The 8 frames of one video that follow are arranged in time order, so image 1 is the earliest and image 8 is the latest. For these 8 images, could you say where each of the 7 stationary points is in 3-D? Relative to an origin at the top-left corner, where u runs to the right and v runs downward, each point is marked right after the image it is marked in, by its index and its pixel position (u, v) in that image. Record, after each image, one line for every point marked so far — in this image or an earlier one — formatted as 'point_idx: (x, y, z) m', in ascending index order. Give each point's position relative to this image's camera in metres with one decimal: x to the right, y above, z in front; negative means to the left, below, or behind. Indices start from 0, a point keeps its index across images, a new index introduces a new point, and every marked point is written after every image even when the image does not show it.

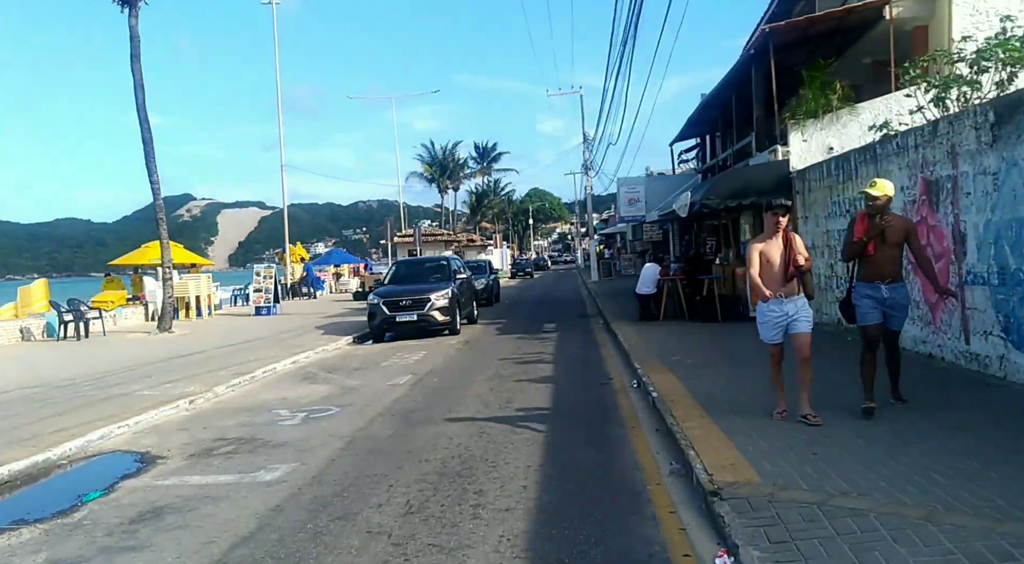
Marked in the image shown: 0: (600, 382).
0: (+1.1, -1.2, +10.3) m
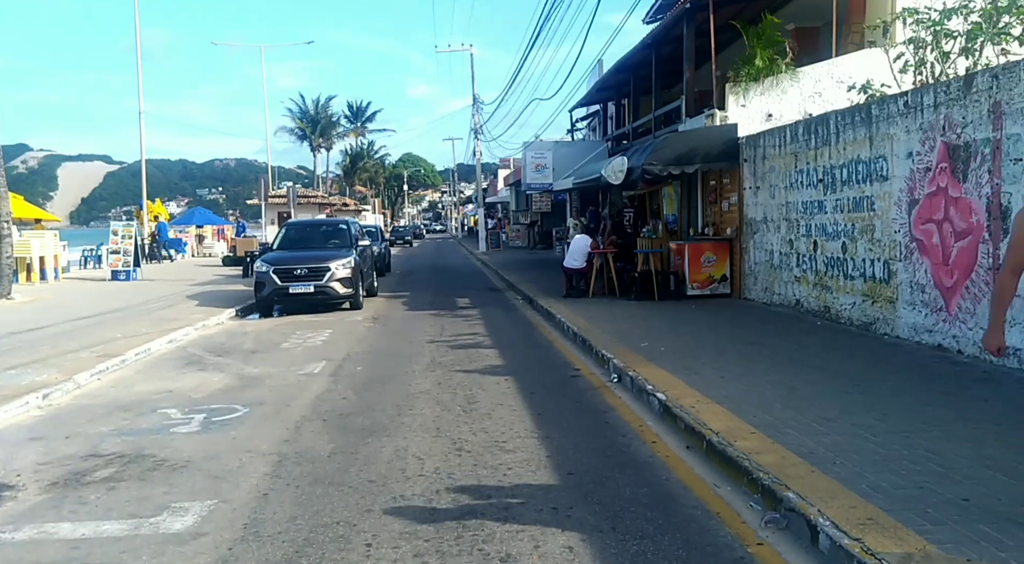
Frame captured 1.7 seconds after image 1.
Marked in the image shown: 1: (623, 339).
0: (+0.5, -0.9, +8.7) m
1: (+1.3, -0.7, +10.0) m
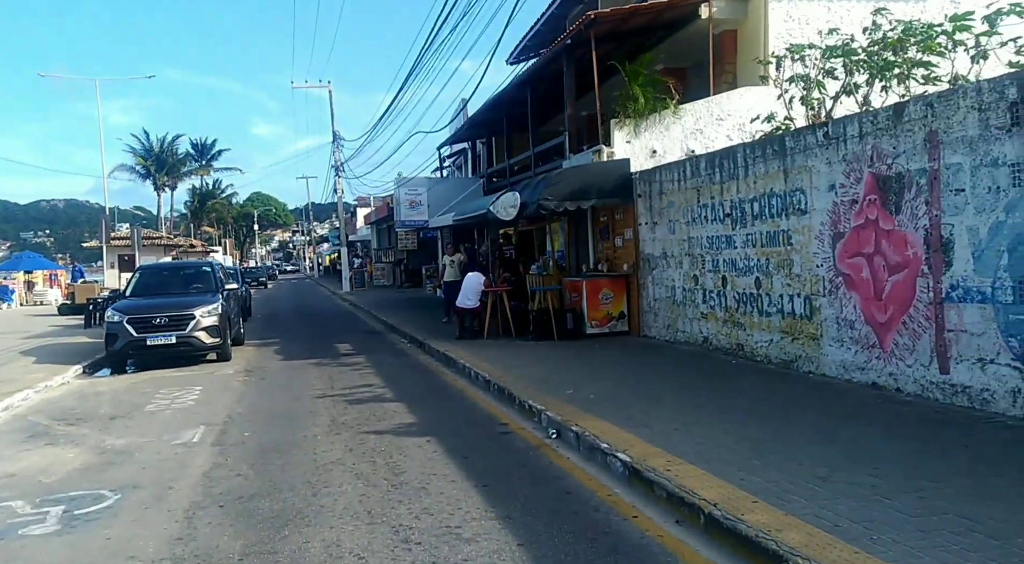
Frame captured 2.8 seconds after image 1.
0: (-0.2, -1.3, +7.7) m
1: (+0.3, -1.1, +9.2) m
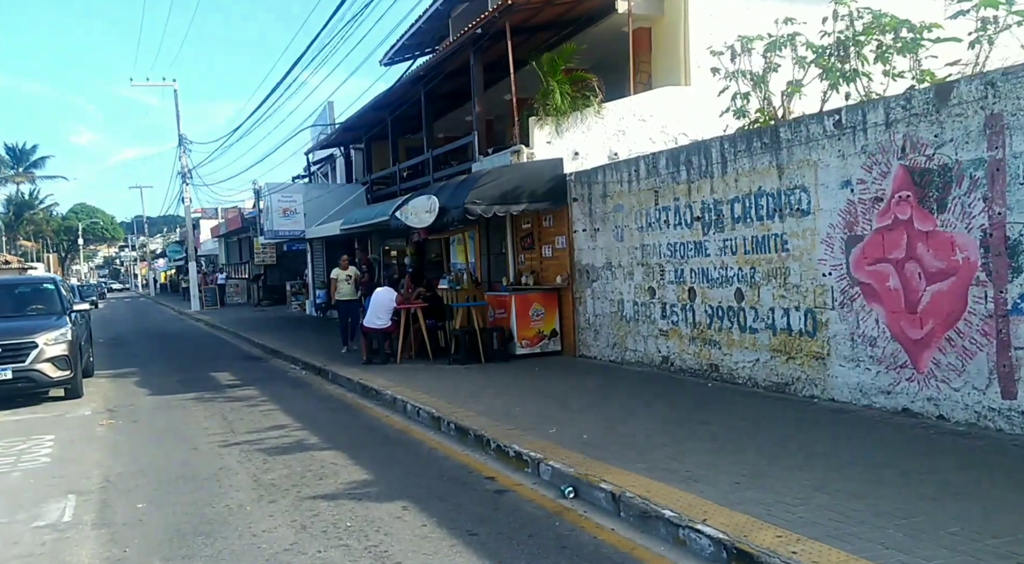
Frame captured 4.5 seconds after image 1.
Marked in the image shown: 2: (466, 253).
0: (-0.2, -1.4, +6.0) m
1: (0.0, -1.2, +7.5) m
2: (-0.9, +0.5, +16.1) m
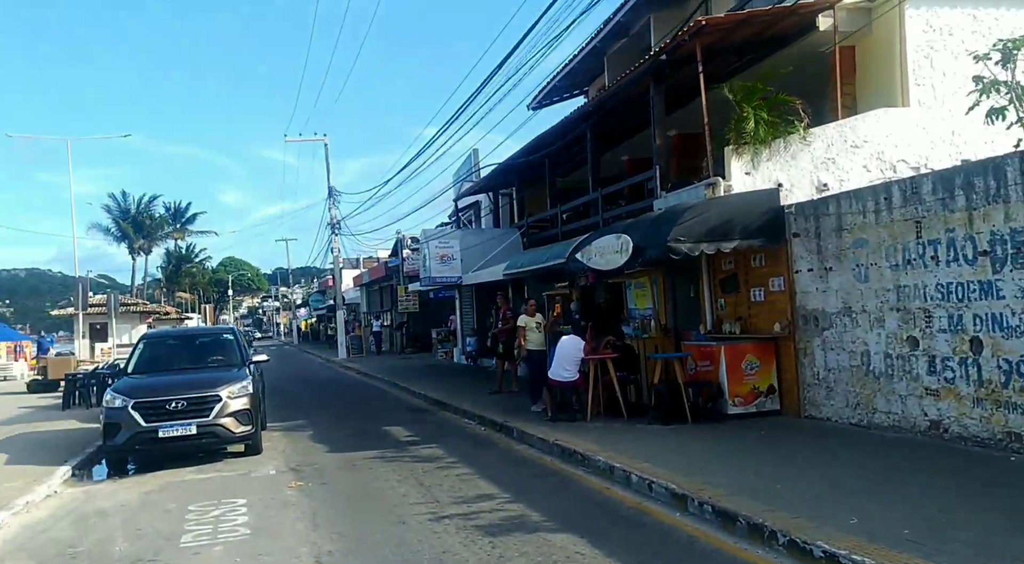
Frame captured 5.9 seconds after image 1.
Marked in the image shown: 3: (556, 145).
0: (+1.5, -1.7, +4.6) m
1: (+2.0, -1.6, +6.0) m
2: (+2.3, -0.3, +14.7) m
3: (+1.1, +3.1, +19.9) m
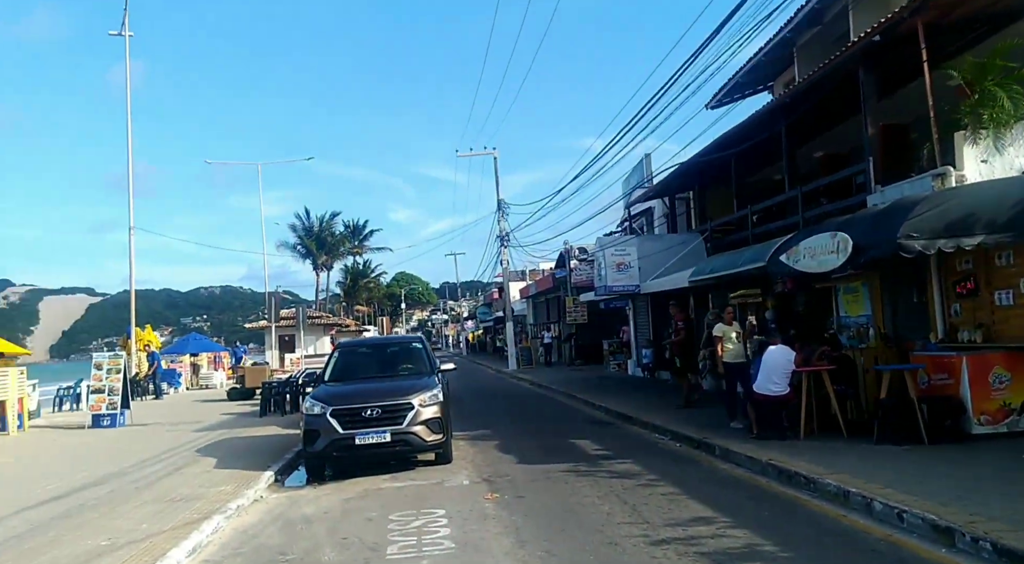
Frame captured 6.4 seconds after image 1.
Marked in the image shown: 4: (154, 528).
0: (+2.7, -1.6, +3.6) m
1: (+3.5, -1.6, +4.9) m
2: (+5.4, -0.3, +13.4) m
3: (+5.2, +3.0, +18.7) m
4: (-4.5, -3.1, +10.8) m
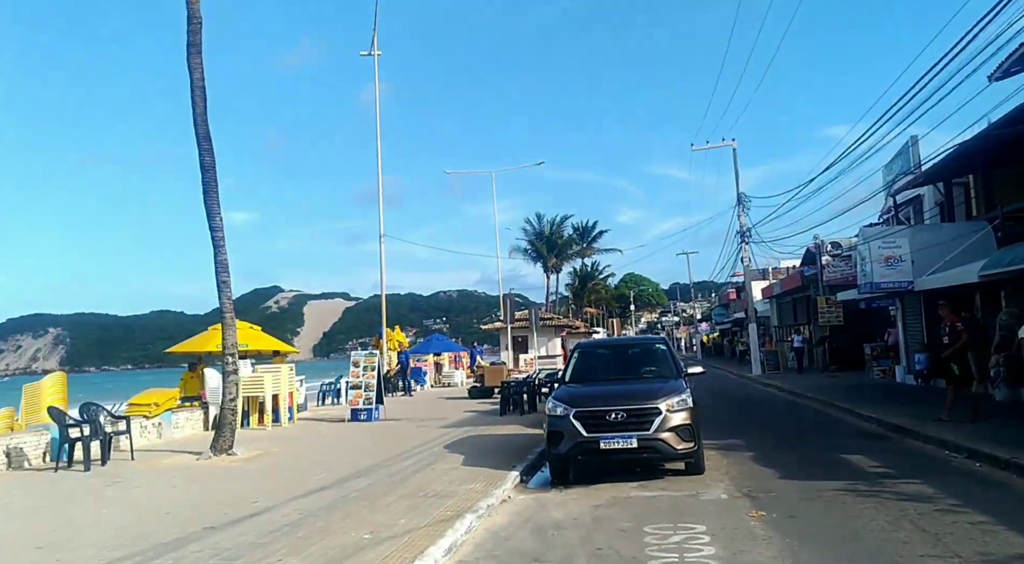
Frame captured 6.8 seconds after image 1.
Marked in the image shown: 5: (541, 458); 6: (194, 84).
0: (+3.8, -1.5, +2.0) m
1: (+4.8, -1.4, +3.2) m
2: (+8.9, -0.2, +10.8) m
3: (+10.0, +3.1, +16.1) m
4: (-1.3, -3.1, +10.9) m
5: (+0.6, -3.5, +16.8) m
6: (-7.1, +4.4, +19.3) m
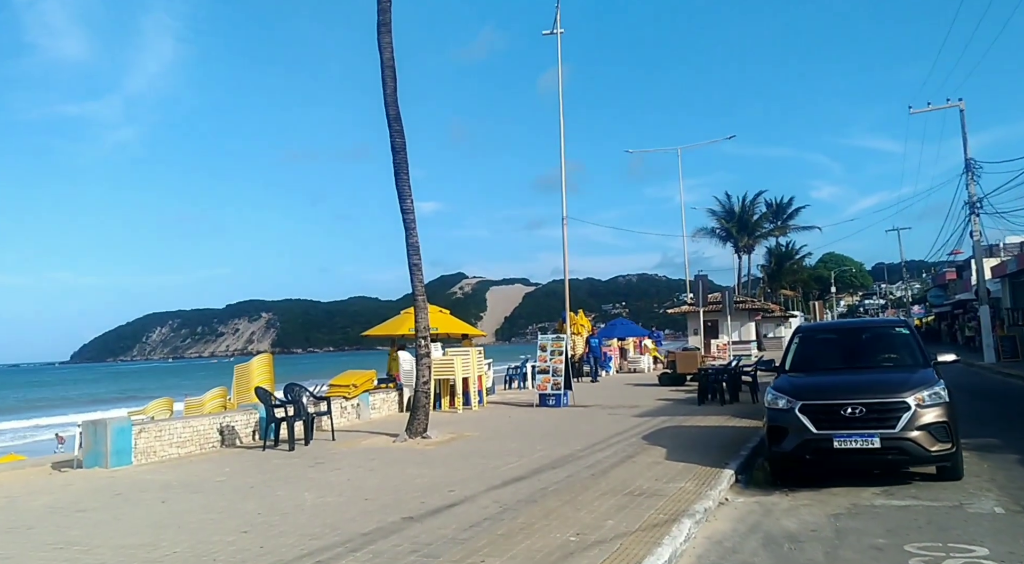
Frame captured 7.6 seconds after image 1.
0: (+4.4, -1.4, 0.0) m
1: (+5.6, -1.2, +0.9) m
2: (+11.2, +0.2, +7.5) m
3: (+13.3, +3.6, +12.4) m
4: (+1.2, -2.8, +9.8) m
5: (+4.3, -3.0, +15.1) m
6: (-2.8, +4.8, +19.0) m
